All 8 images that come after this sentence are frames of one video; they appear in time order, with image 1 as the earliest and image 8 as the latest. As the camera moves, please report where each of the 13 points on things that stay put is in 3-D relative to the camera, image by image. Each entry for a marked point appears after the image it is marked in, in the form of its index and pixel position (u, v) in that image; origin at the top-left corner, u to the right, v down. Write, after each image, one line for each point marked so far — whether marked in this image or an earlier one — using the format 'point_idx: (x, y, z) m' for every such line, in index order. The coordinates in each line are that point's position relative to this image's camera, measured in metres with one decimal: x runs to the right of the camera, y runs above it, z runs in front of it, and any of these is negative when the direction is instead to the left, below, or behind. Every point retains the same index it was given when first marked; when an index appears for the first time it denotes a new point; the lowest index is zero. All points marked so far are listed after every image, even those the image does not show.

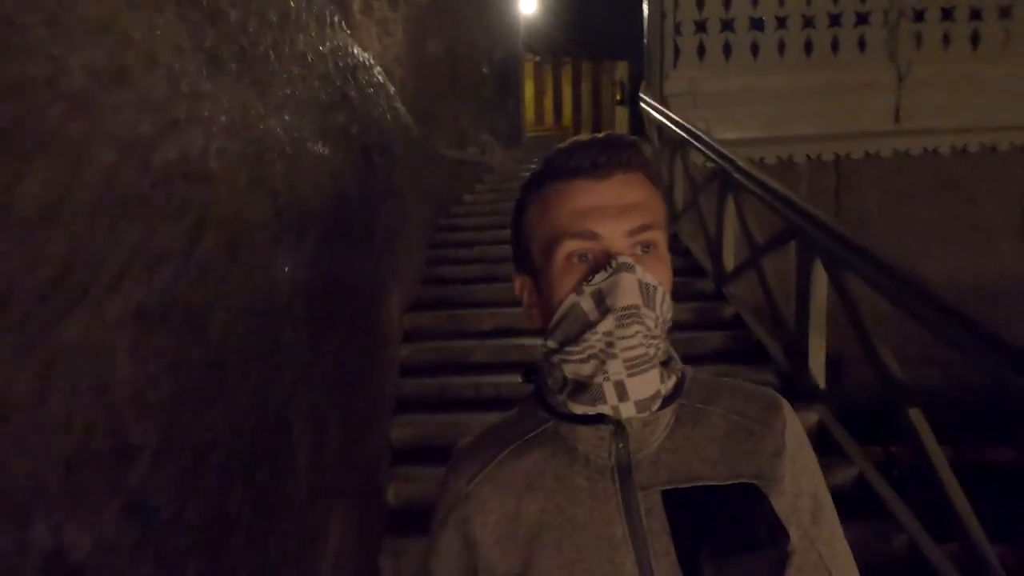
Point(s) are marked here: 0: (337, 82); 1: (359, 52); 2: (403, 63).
0: (-0.8, +0.8, +2.3) m
1: (-0.9, +1.4, +3.1) m
2: (-1.0, +2.0, +4.9) m
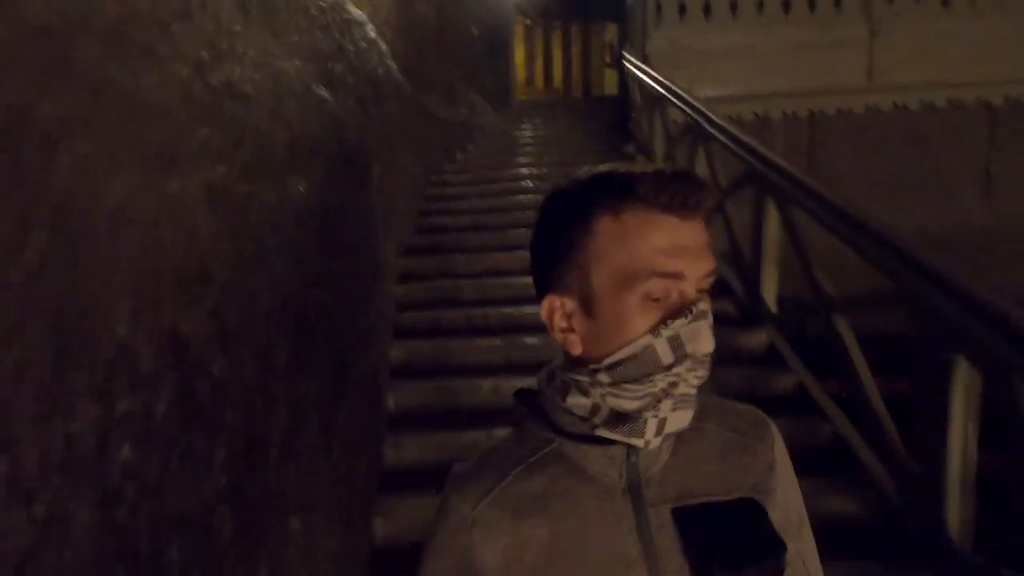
0: (-0.9, +1.2, +2.5) m
1: (-1.0, +1.8, +3.4) m
2: (-1.1, +2.5, +5.1) m
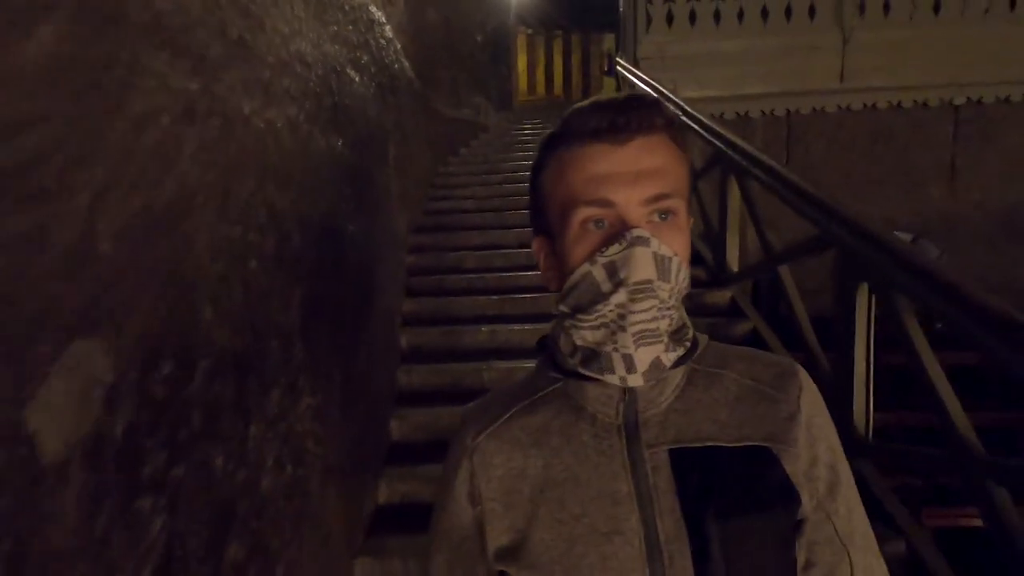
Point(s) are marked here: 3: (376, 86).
0: (-0.9, +1.5, +3.1) m
1: (-1.0, +2.0, +4.0) m
2: (-1.1, +2.7, +5.7) m
3: (-0.9, +1.3, +3.4) m
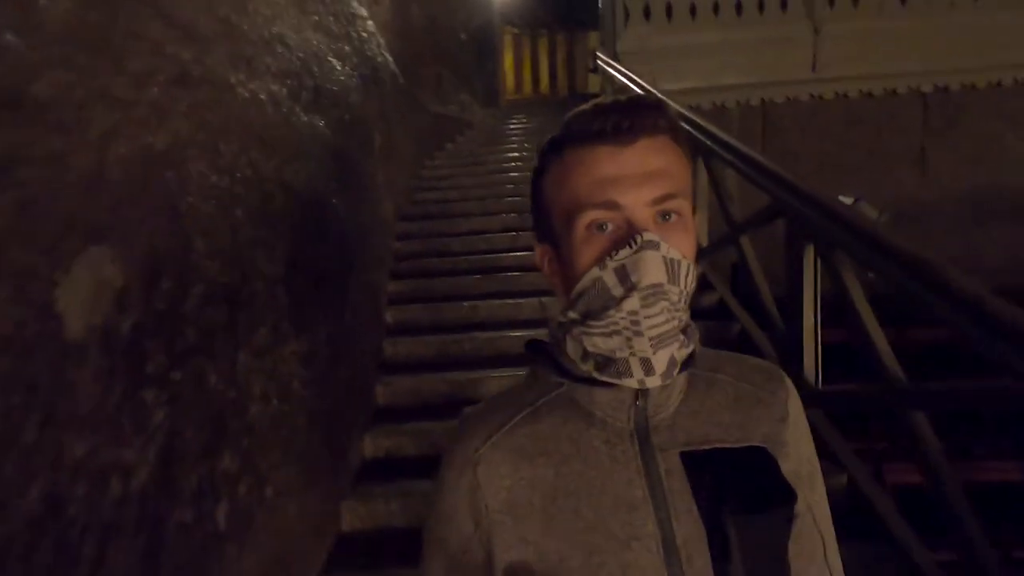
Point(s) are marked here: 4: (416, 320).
0: (-1.1, +1.6, +3.3) m
1: (-1.2, +2.2, +4.2) m
2: (-1.4, +2.8, +5.9) m
3: (-1.1, +1.4, +3.6) m
4: (-0.7, -0.2, +3.8) m
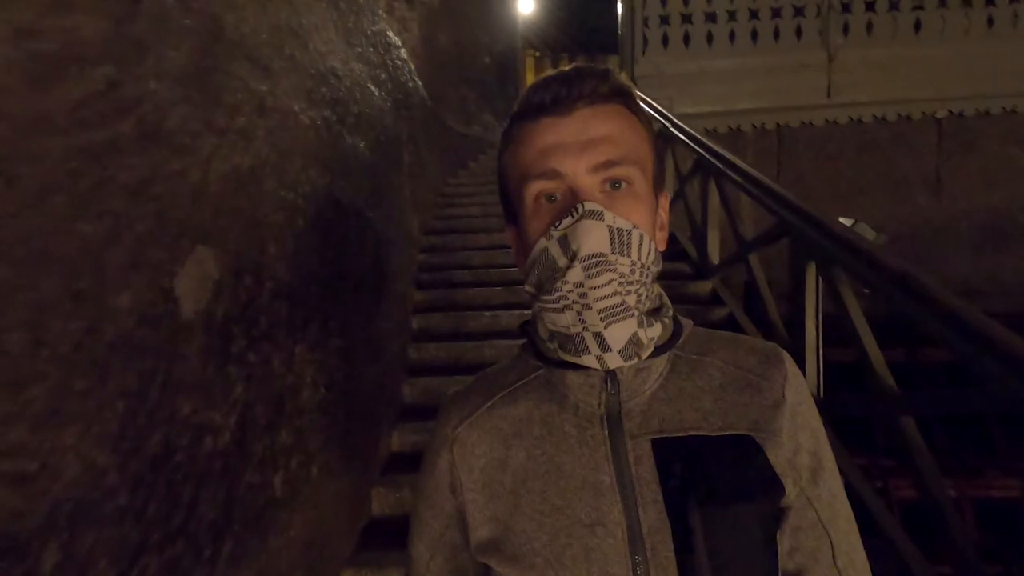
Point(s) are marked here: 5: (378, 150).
0: (-0.9, +1.6, +3.6) m
1: (-1.0, +2.1, +4.5) m
2: (-1.1, +2.7, +6.2) m
3: (-0.9, +1.4, +3.9) m
4: (-0.5, -0.3, +4.0) m
5: (-0.8, +0.9, +3.4) m
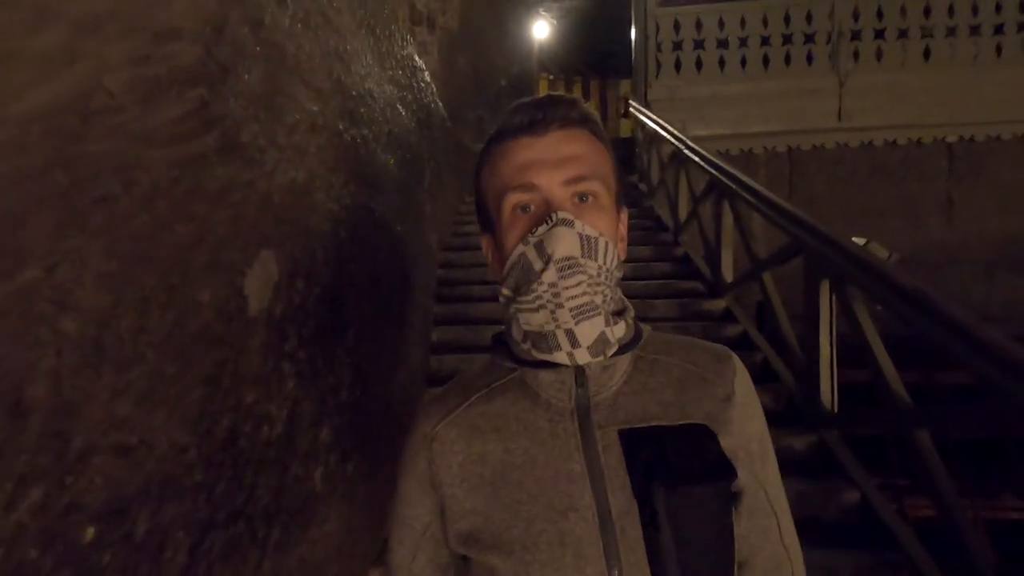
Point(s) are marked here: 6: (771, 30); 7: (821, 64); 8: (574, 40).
0: (-0.8, +1.5, +3.8) m
1: (-0.8, +2.0, +4.7) m
2: (-0.9, +2.5, +6.4) m
3: (-0.7, +1.3, +4.1) m
4: (-0.4, -0.4, +4.1) m
5: (-0.7, +0.8, +3.5) m
6: (+3.0, +2.9, +6.2) m
7: (+3.6, +2.5, +6.1) m
8: (+1.4, +5.7, +12.4) m
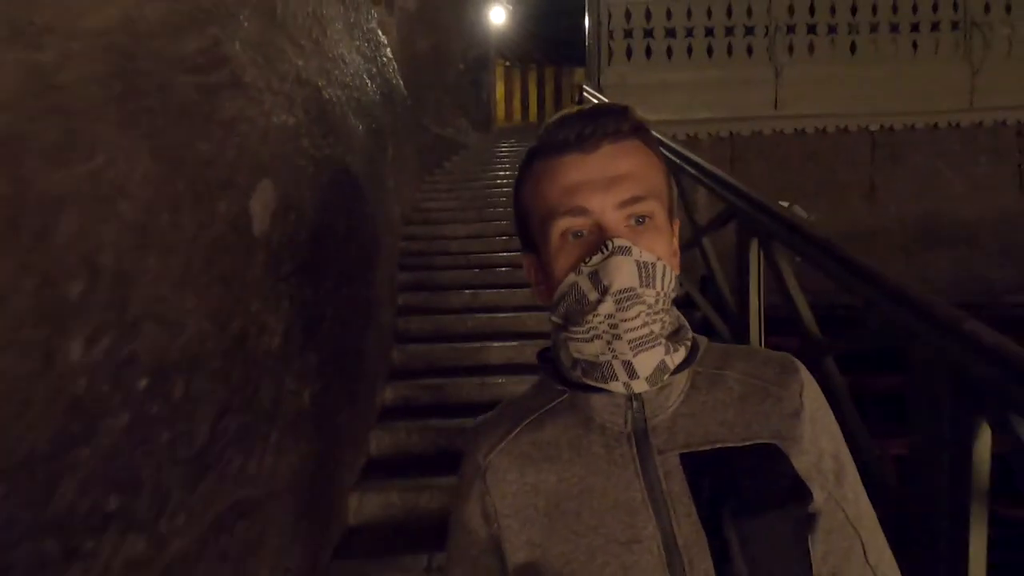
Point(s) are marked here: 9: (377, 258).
0: (-1.1, +1.8, +3.9) m
1: (-1.2, +2.3, +4.8) m
2: (-1.4, +2.8, +6.5) m
3: (-1.0, +1.5, +4.3) m
4: (-0.7, -0.1, +4.3) m
5: (-1.0, +1.0, +3.7) m
6: (+2.5, +3.3, +6.6) m
7: (+3.1, +2.9, +6.6) m
8: (+0.4, +6.1, +12.6) m
9: (-0.9, +0.2, +3.6) m
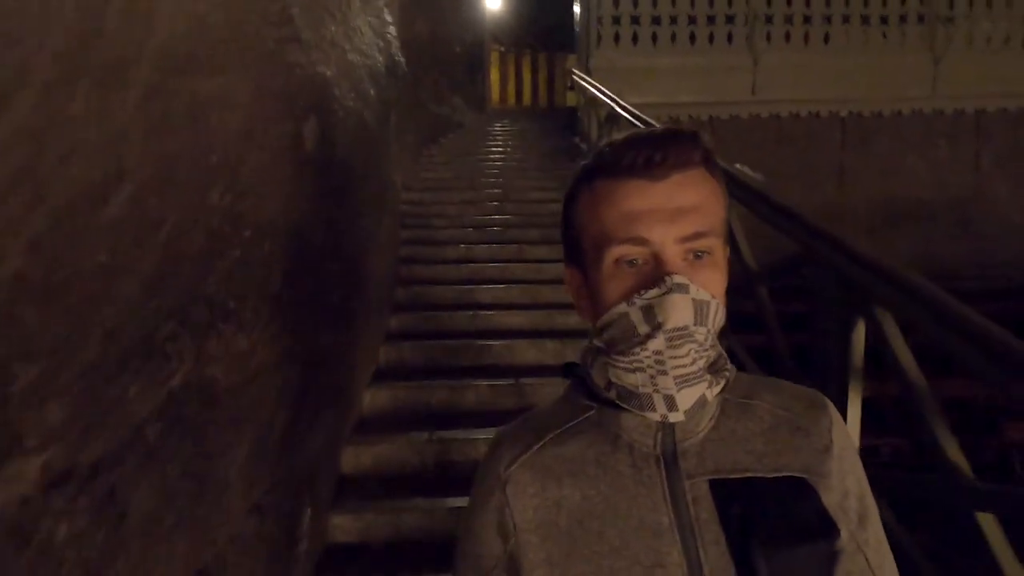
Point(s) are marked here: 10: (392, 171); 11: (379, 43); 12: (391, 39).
0: (-1.1, +2.2, +4.4) m
1: (-1.3, +2.7, +5.3) m
2: (-1.5, +3.3, +7.0) m
3: (-1.1, +1.9, +4.7) m
4: (-0.8, +0.3, +4.8) m
5: (-1.0, +1.4, +4.2) m
6: (+2.4, +3.7, +7.1) m
7: (+3.0, +3.3, +7.1) m
8: (+0.3, +6.7, +13.1) m
9: (-1.0, +0.6, +4.1) m
10: (-1.1, +1.1, +5.0) m
11: (-1.1, +2.0, +4.5) m
12: (-1.2, +2.4, +5.2) m
